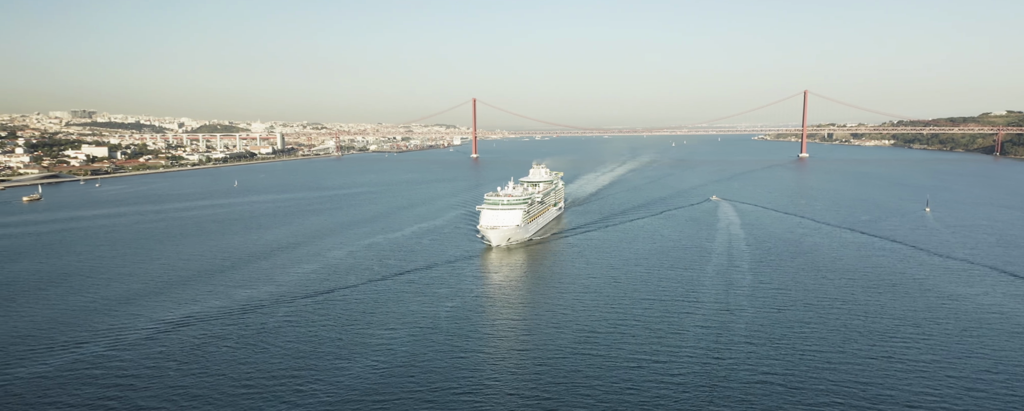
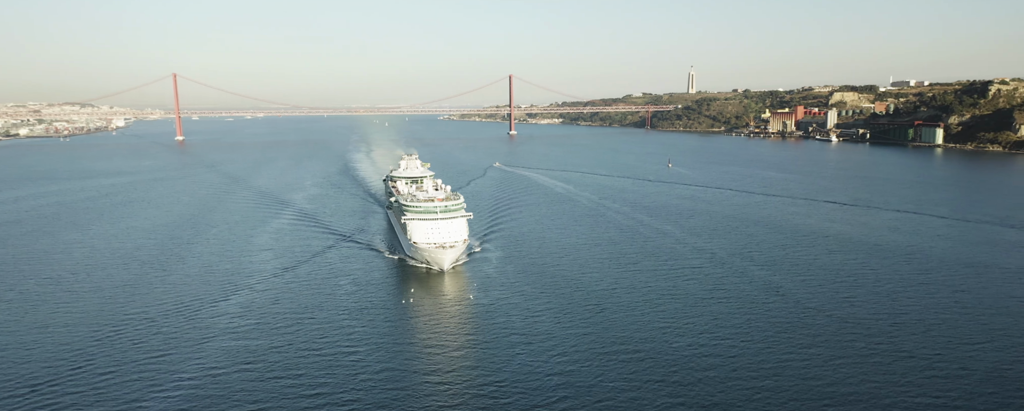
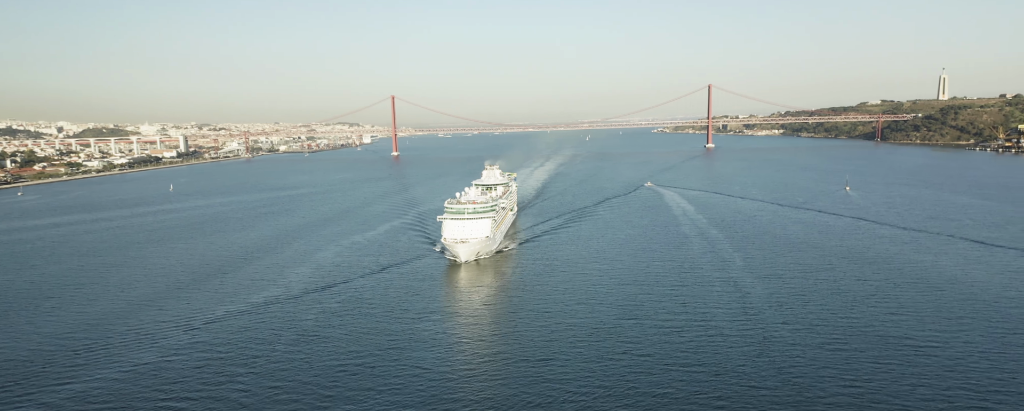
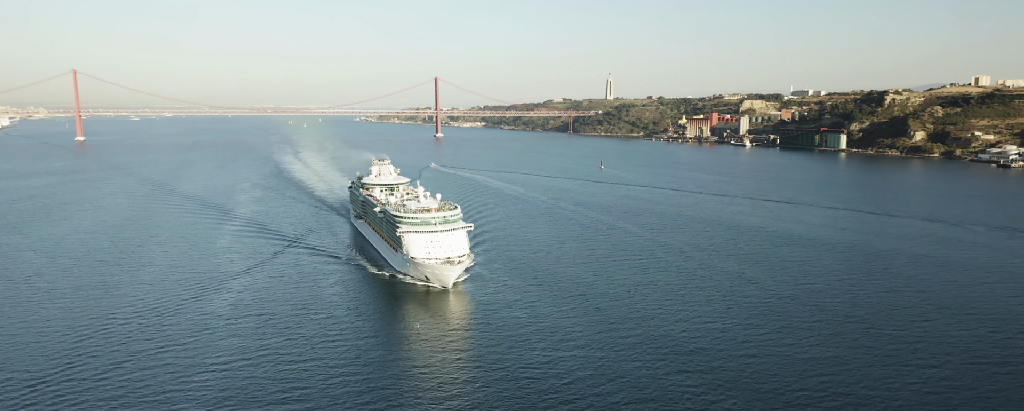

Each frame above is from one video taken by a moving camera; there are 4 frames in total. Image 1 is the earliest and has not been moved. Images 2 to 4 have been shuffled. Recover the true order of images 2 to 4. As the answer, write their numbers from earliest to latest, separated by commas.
3, 2, 4
